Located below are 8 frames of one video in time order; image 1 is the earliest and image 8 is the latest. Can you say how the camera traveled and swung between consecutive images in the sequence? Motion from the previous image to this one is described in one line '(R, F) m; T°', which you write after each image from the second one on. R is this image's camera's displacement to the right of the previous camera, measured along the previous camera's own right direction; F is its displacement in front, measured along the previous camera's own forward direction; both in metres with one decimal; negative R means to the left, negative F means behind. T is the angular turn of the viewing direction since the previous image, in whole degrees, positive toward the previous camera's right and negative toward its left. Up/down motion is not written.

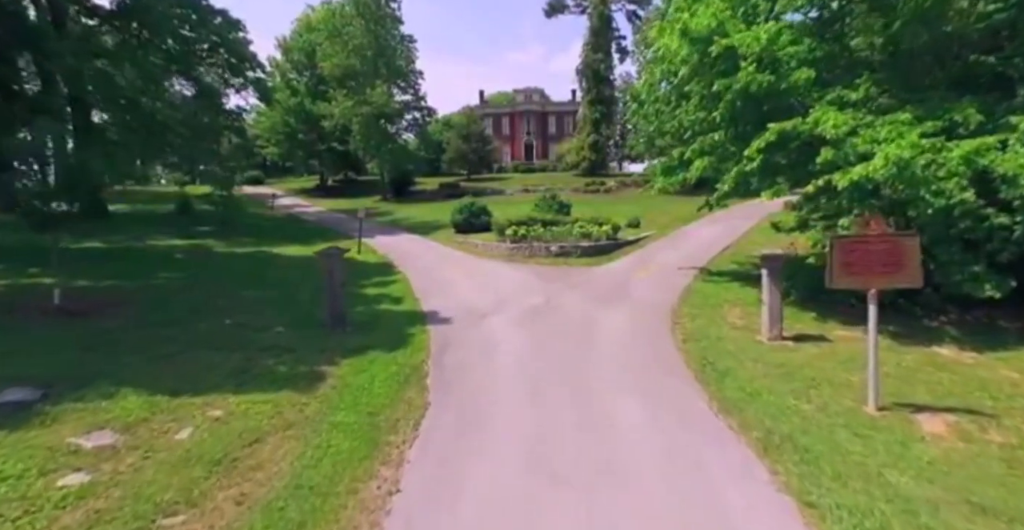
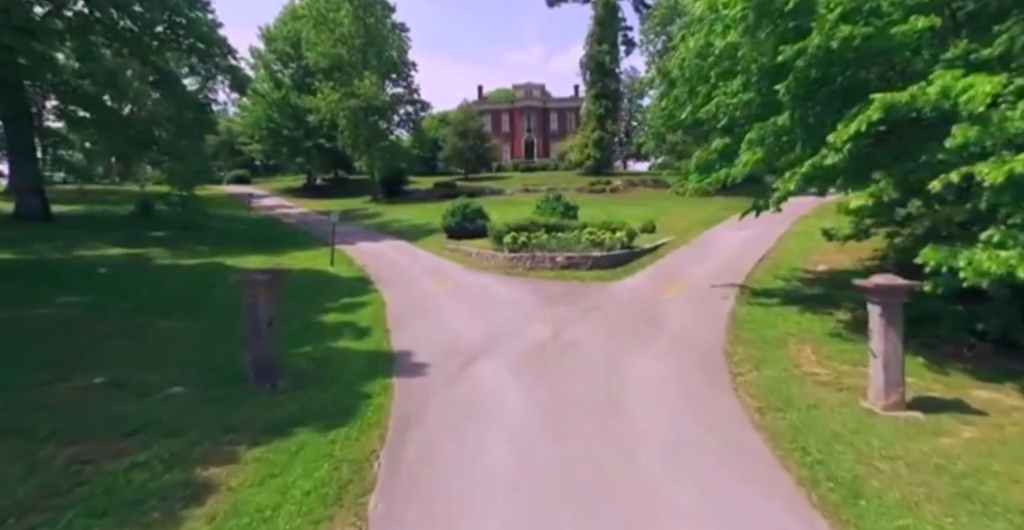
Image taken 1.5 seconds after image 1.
(0.0, +3.0) m; 0°
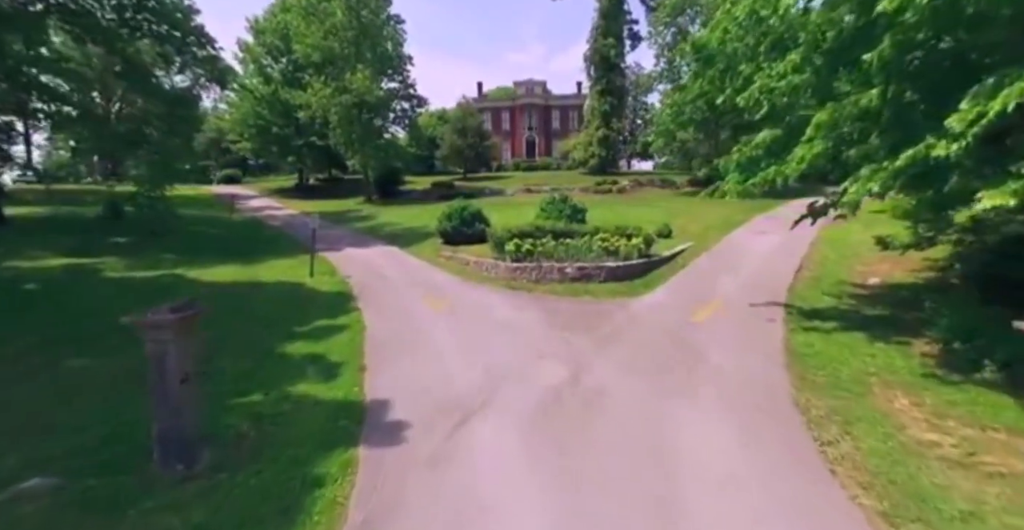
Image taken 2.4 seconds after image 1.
(-0.1, +2.1) m; 0°
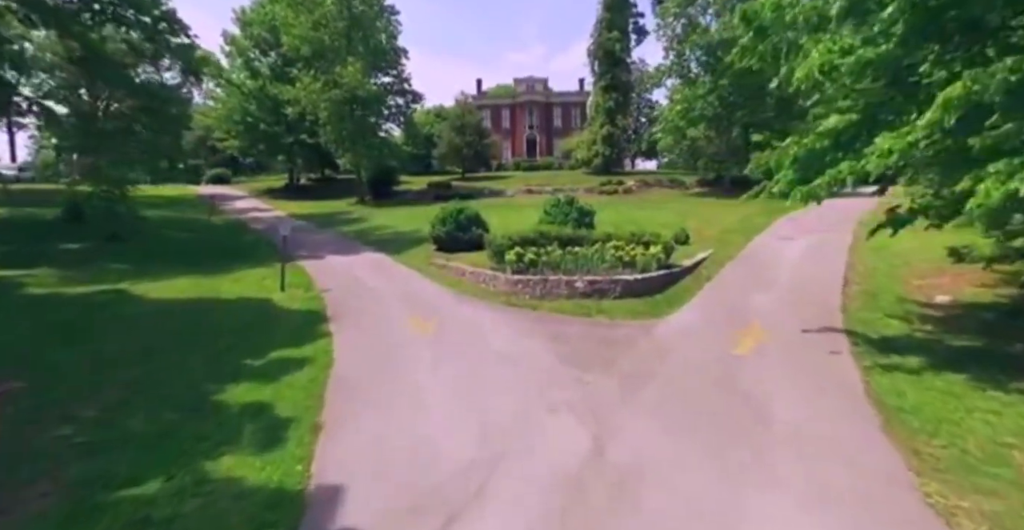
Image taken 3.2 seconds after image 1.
(0.0, +2.1) m; 0°
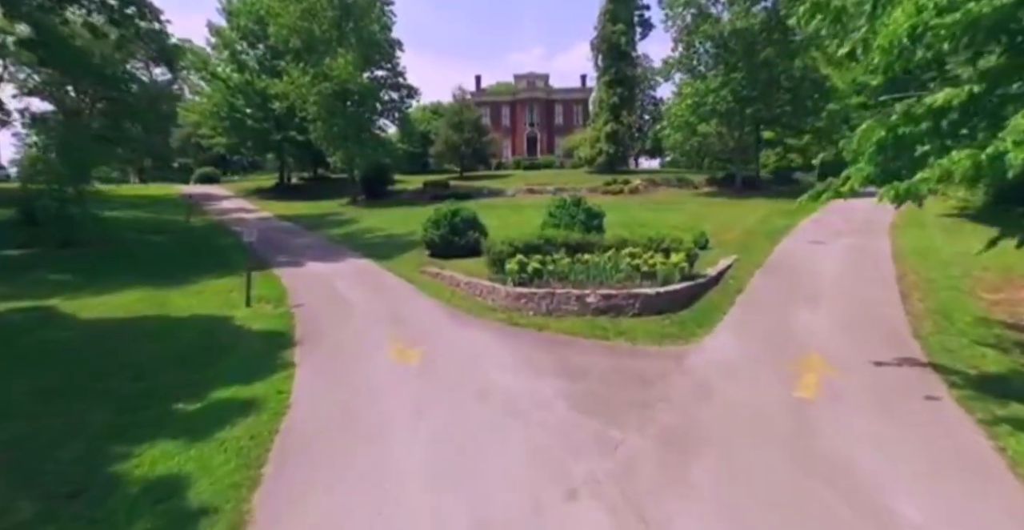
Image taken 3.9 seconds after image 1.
(0.0, +2.0) m; 0°
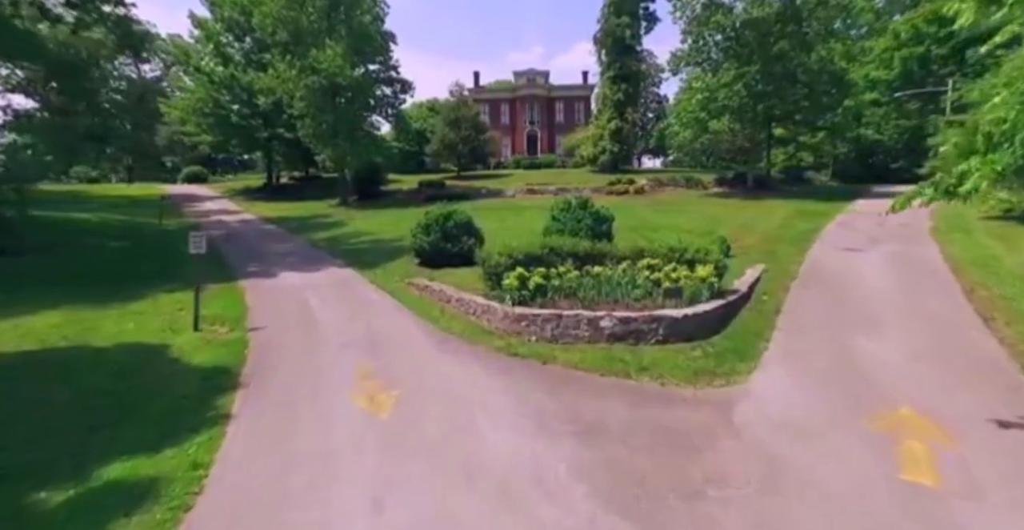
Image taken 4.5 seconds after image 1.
(0.0, +2.0) m; 0°
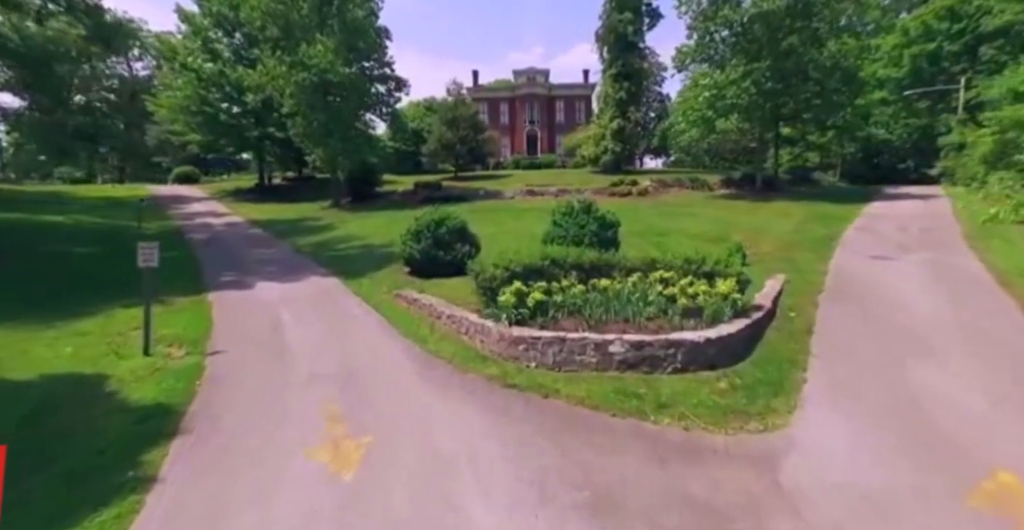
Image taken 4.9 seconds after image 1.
(+0.1, +1.3) m; 0°
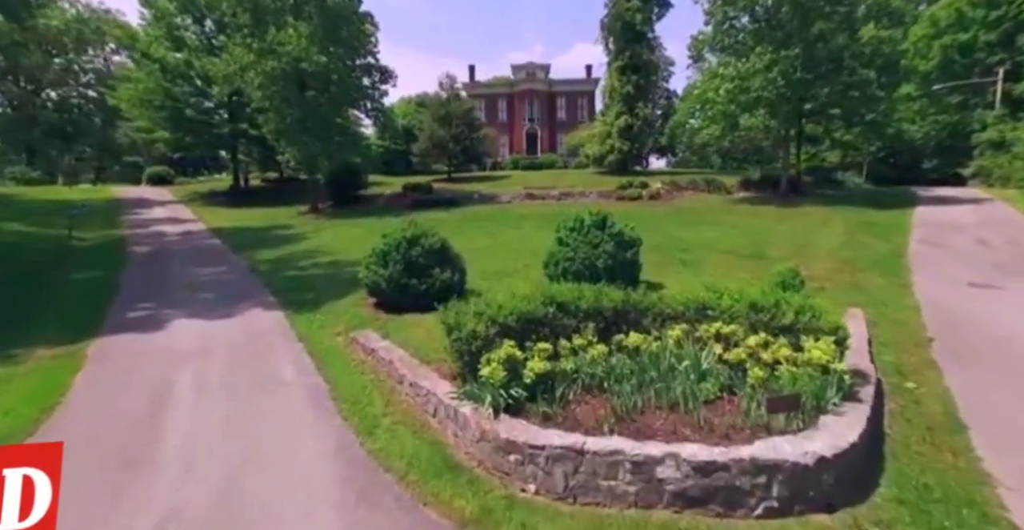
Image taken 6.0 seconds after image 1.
(+0.1, +3.5) m; 0°
